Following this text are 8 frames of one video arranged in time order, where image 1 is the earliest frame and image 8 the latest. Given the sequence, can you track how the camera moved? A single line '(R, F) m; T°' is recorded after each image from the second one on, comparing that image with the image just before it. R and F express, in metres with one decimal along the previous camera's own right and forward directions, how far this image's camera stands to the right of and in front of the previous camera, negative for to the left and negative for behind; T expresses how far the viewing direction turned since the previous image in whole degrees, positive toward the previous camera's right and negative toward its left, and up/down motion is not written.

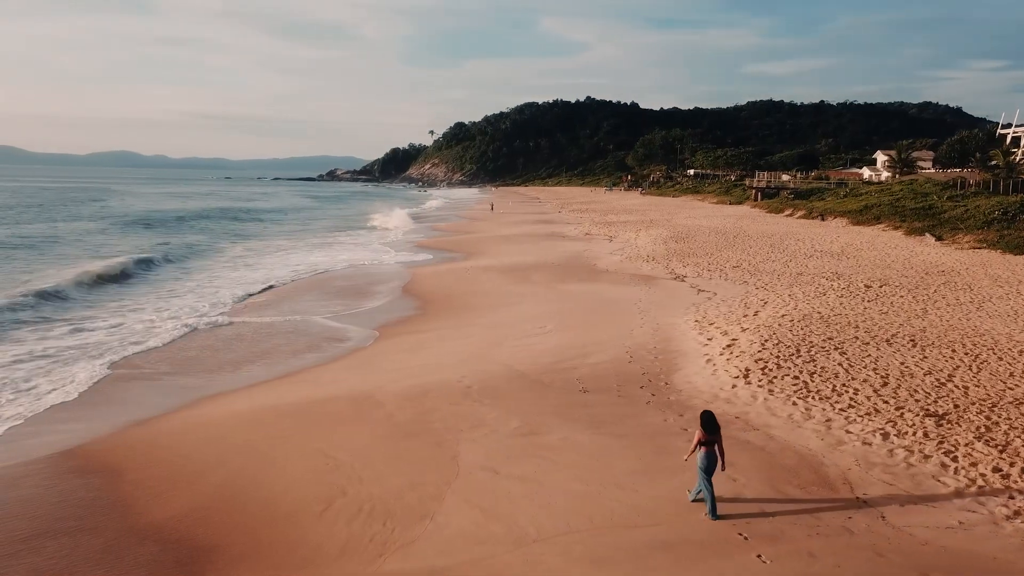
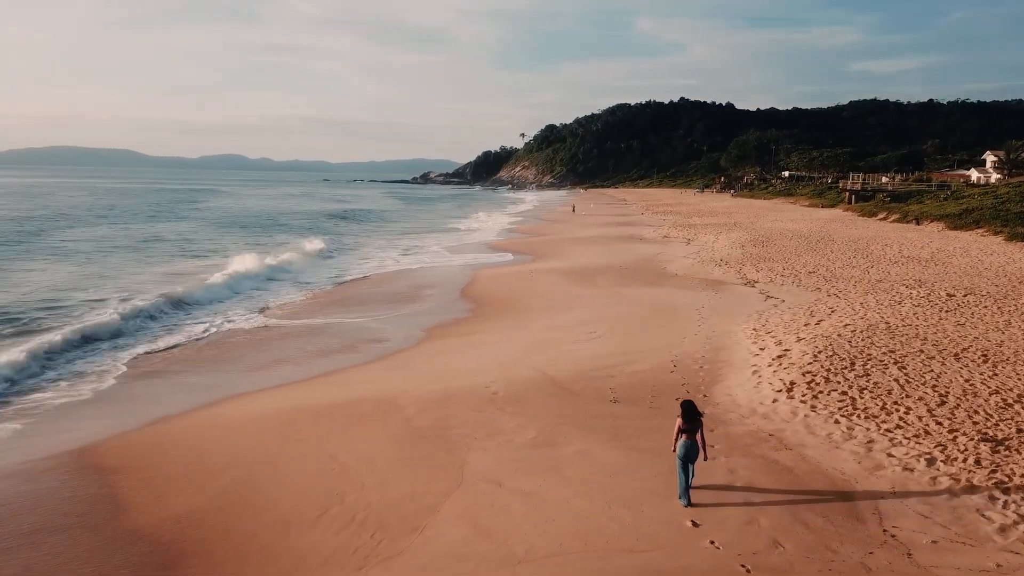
(+0.7, +0.4) m; -6°
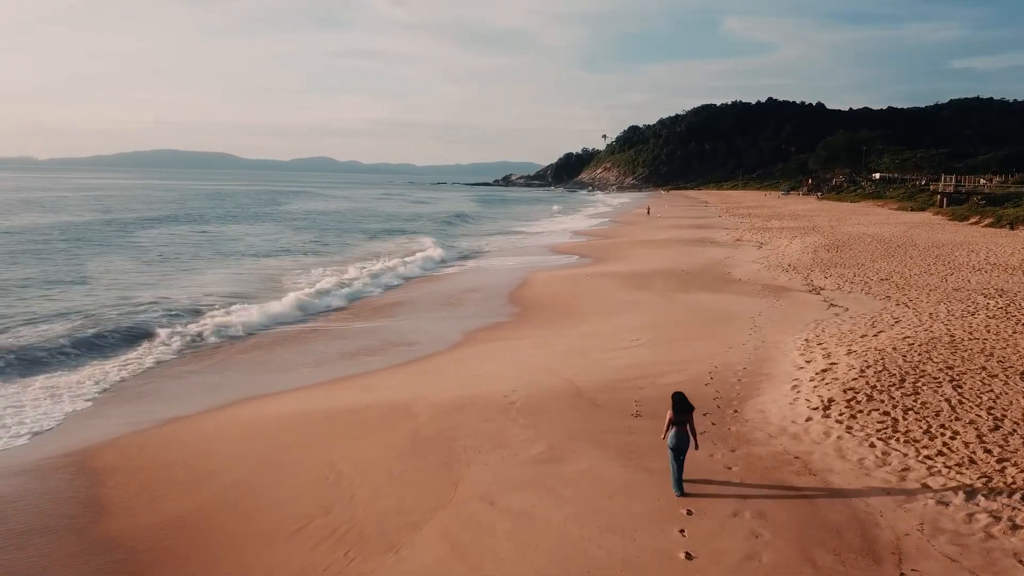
(+0.7, +0.4) m; -6°
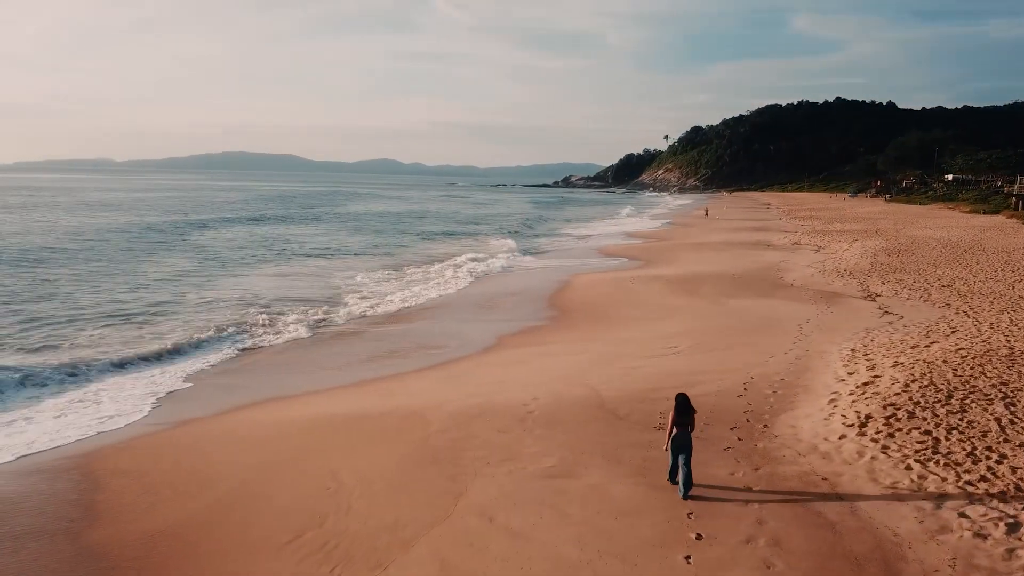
(+0.4, +0.3) m; -4°
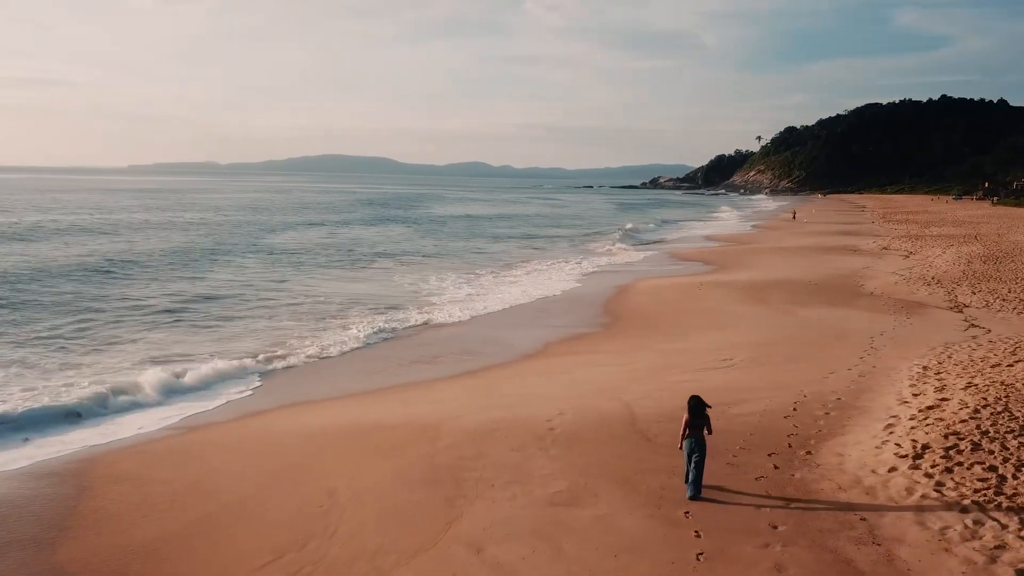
(+0.6, +0.6) m; -6°
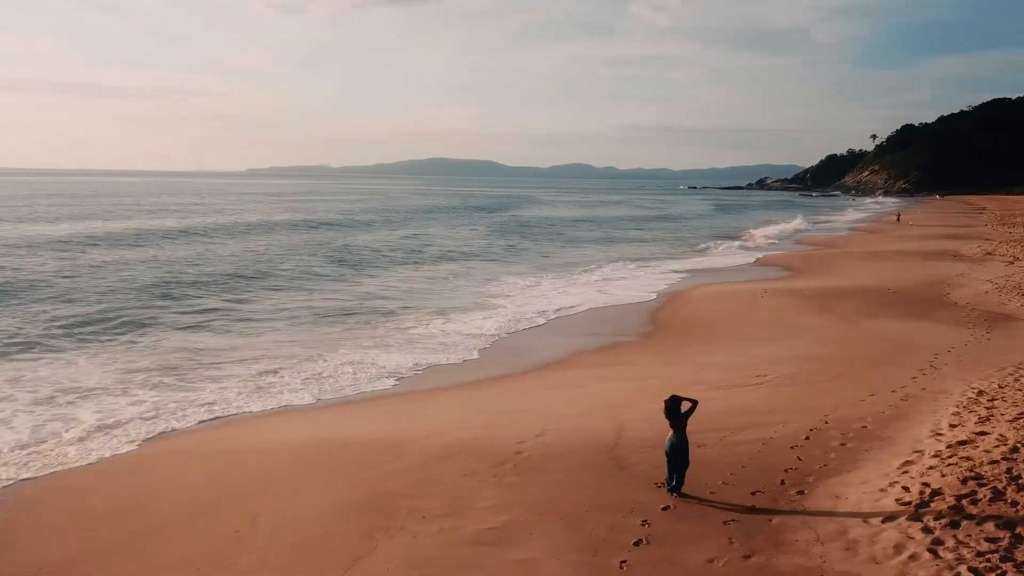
(+1.2, +0.8) m; -7°
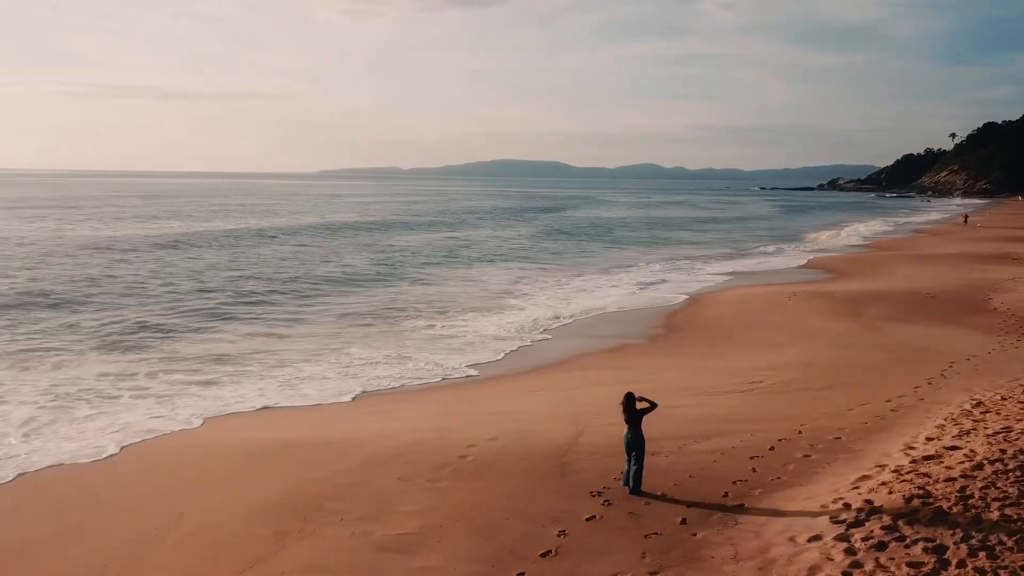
(+1.0, +0.2) m; -4°
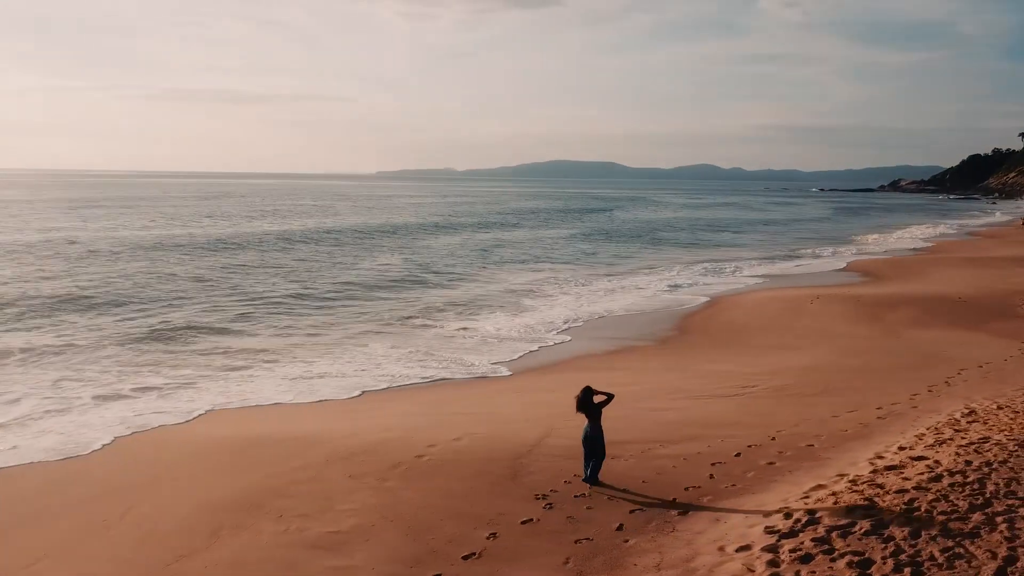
(+0.8, +0.1) m; -4°
